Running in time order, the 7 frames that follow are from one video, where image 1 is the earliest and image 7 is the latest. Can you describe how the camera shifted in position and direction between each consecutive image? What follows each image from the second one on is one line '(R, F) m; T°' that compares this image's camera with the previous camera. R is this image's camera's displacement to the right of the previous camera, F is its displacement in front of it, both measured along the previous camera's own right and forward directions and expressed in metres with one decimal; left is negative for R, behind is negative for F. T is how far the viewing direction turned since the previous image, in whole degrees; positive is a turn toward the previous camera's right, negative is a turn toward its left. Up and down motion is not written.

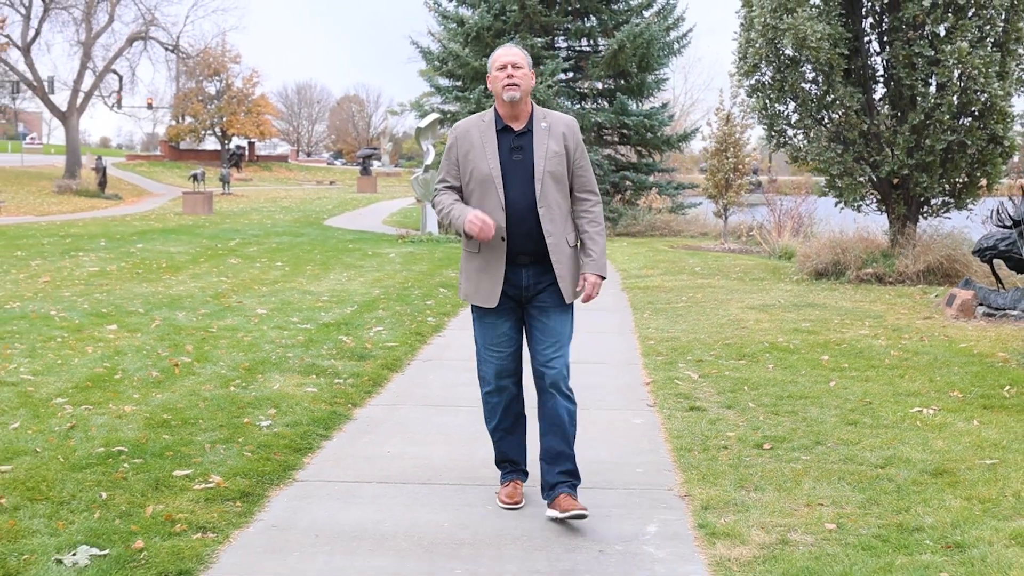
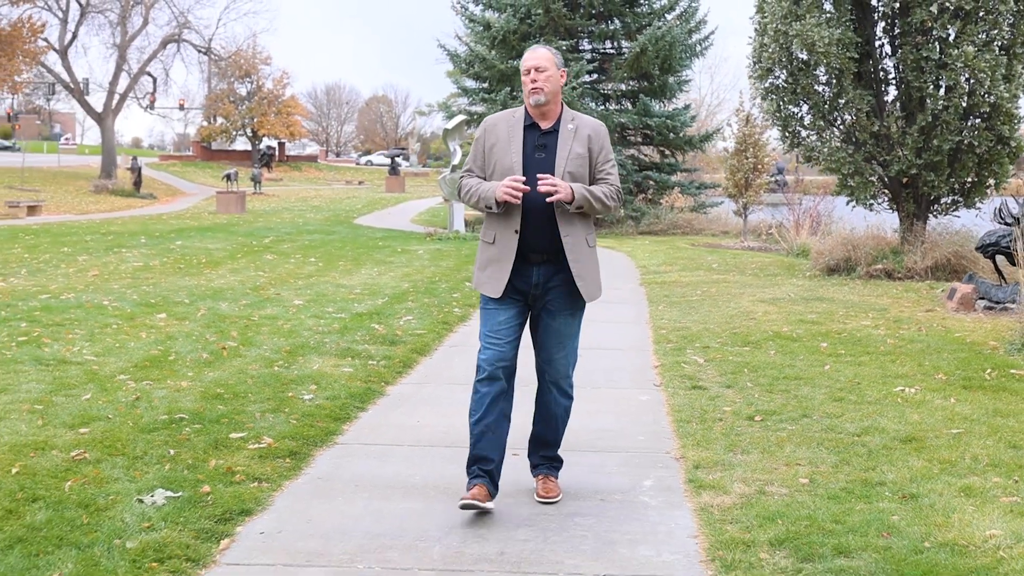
(+0.1, -0.6) m; -1°
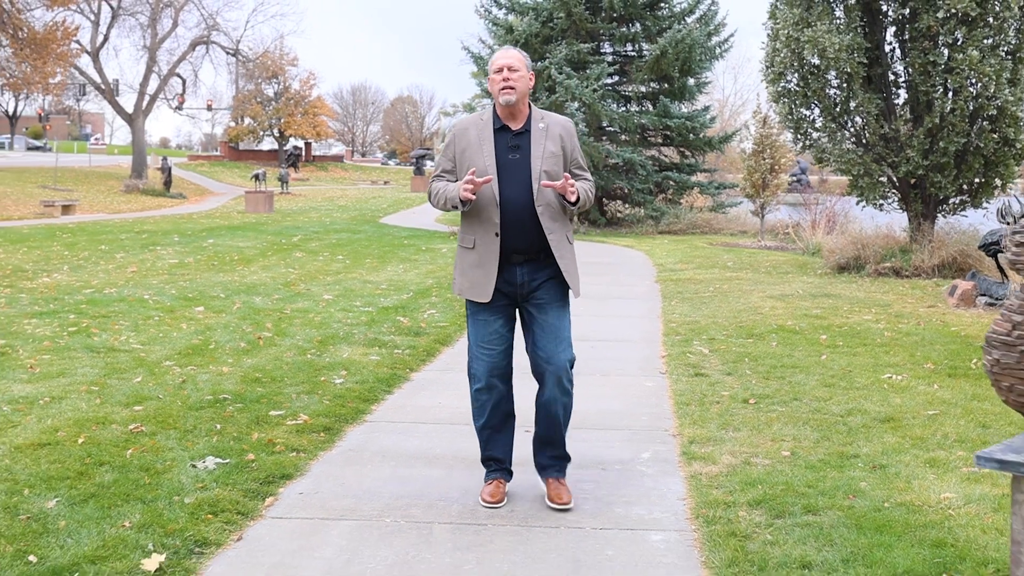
(+0.1, -0.5) m; -1°
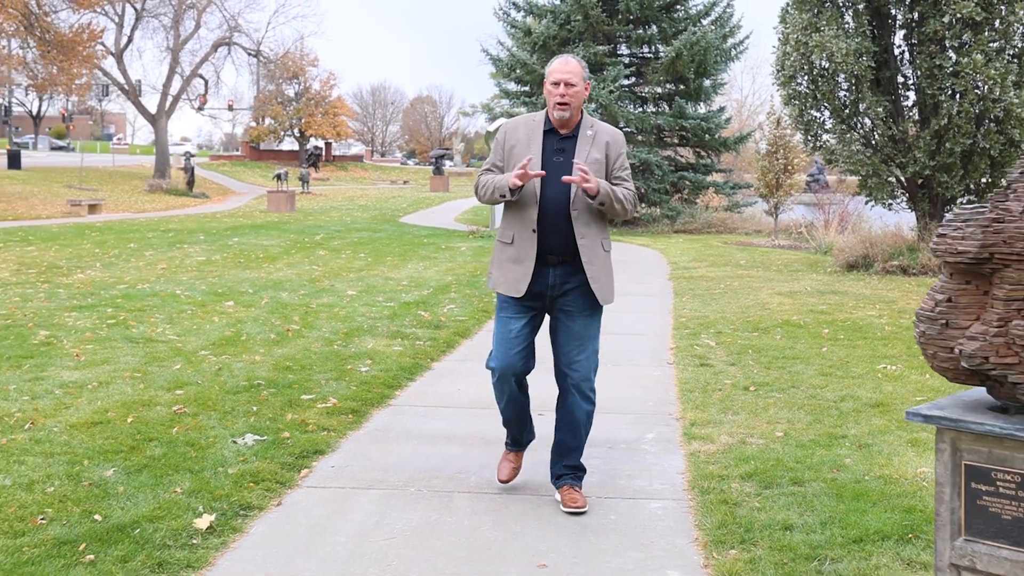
(0.0, -0.4) m; -1°
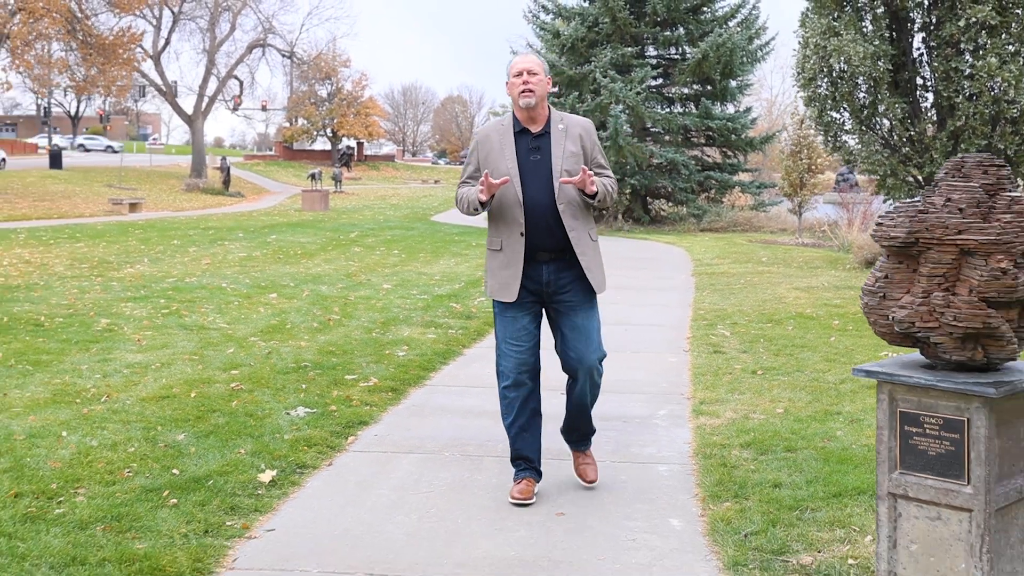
(0.0, -0.6) m; -1°
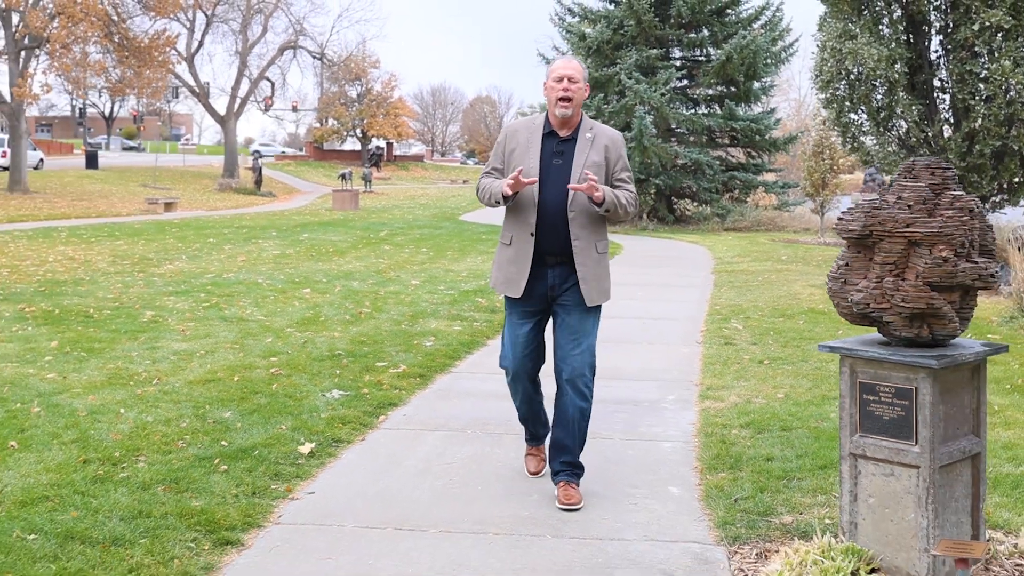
(+0.1, -0.5) m; -1°
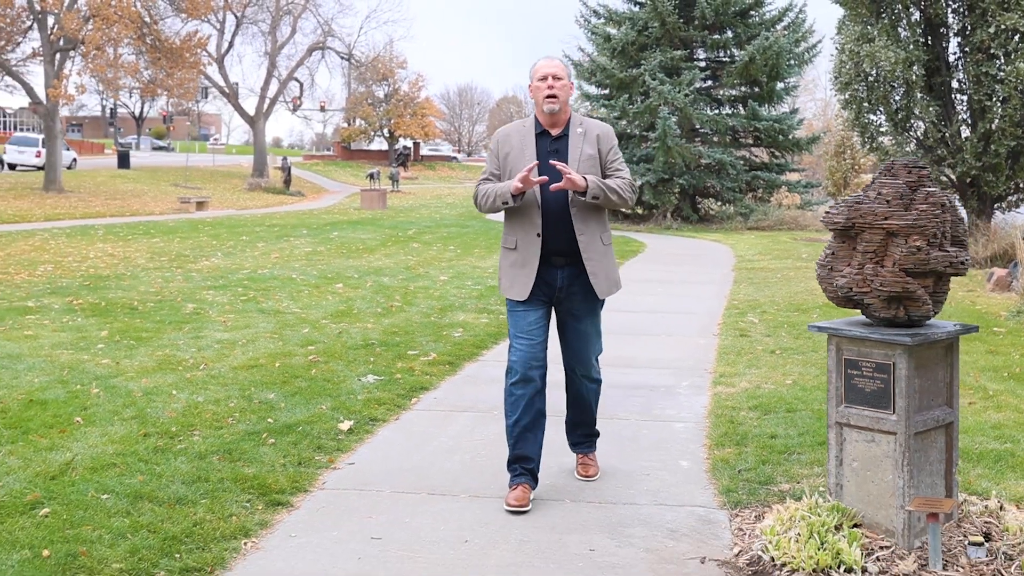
(0.0, -0.4) m; -1°
